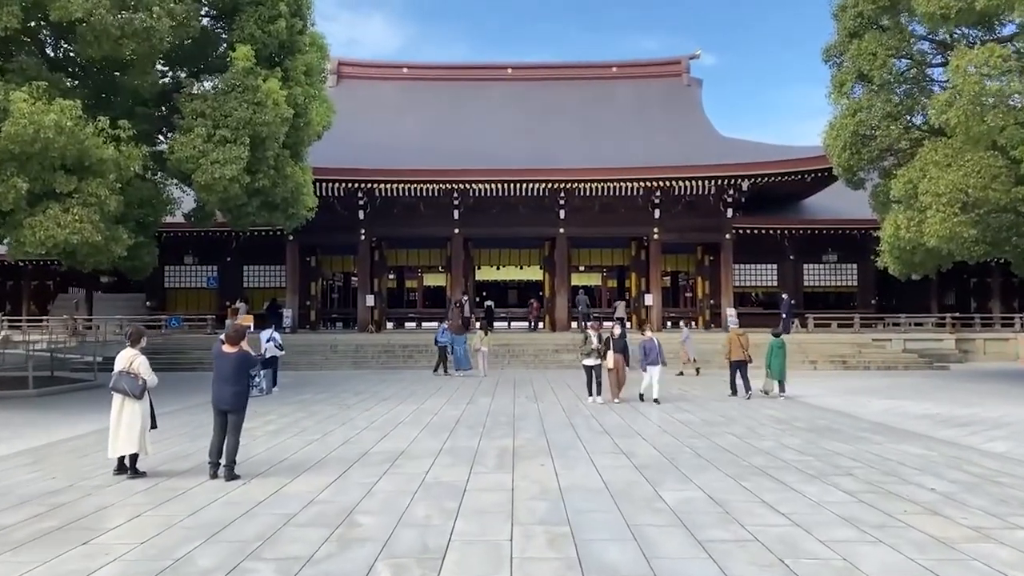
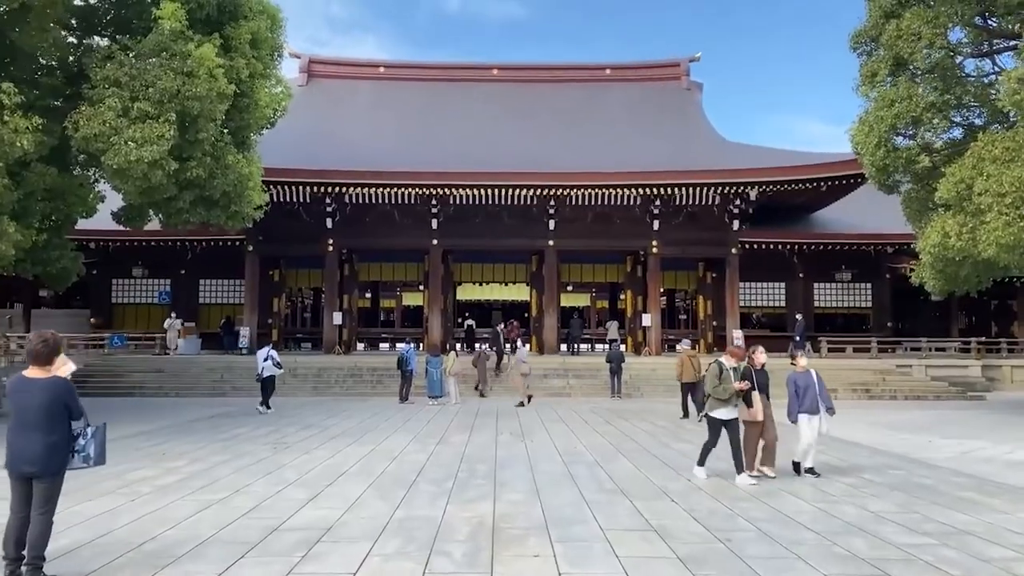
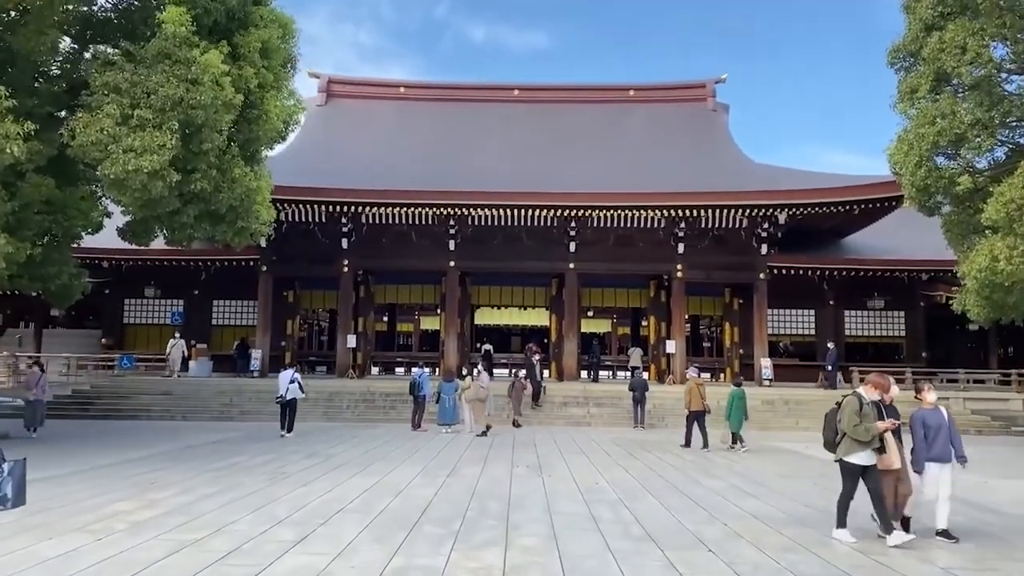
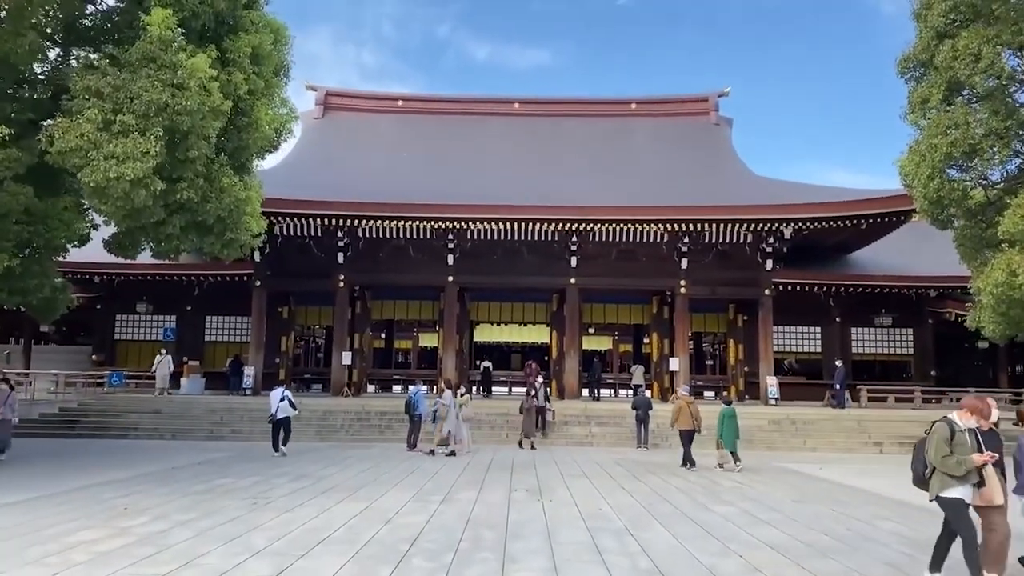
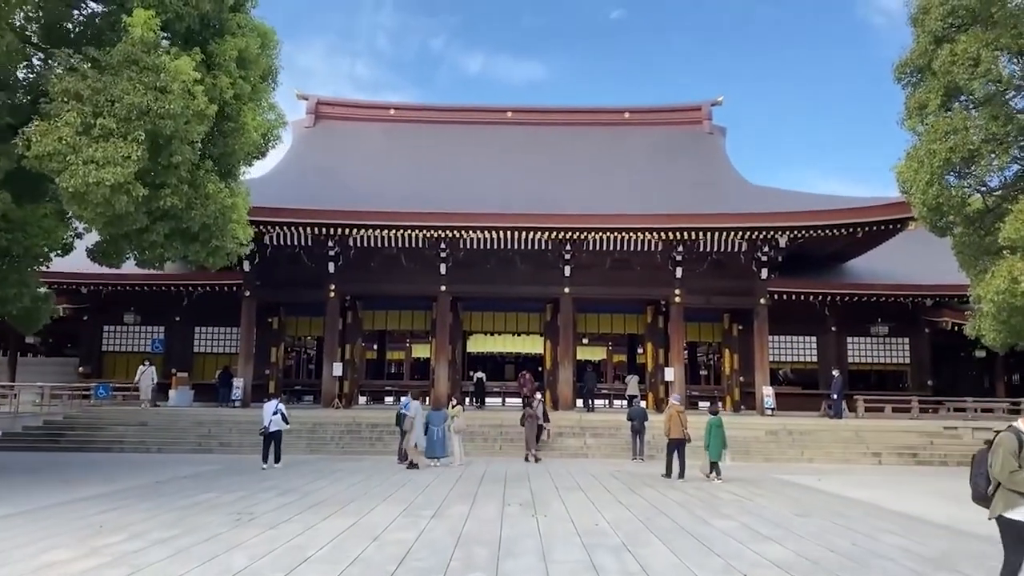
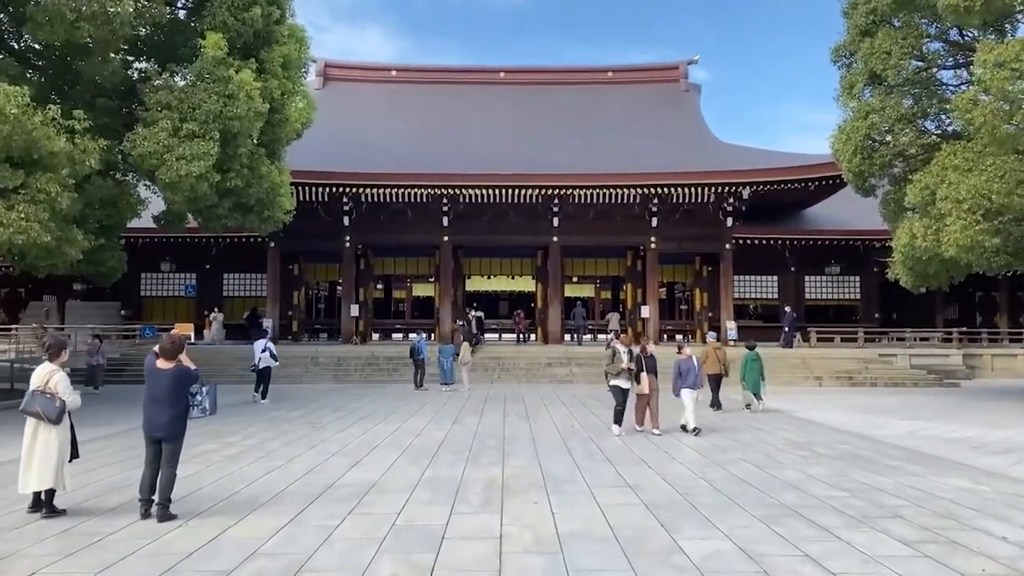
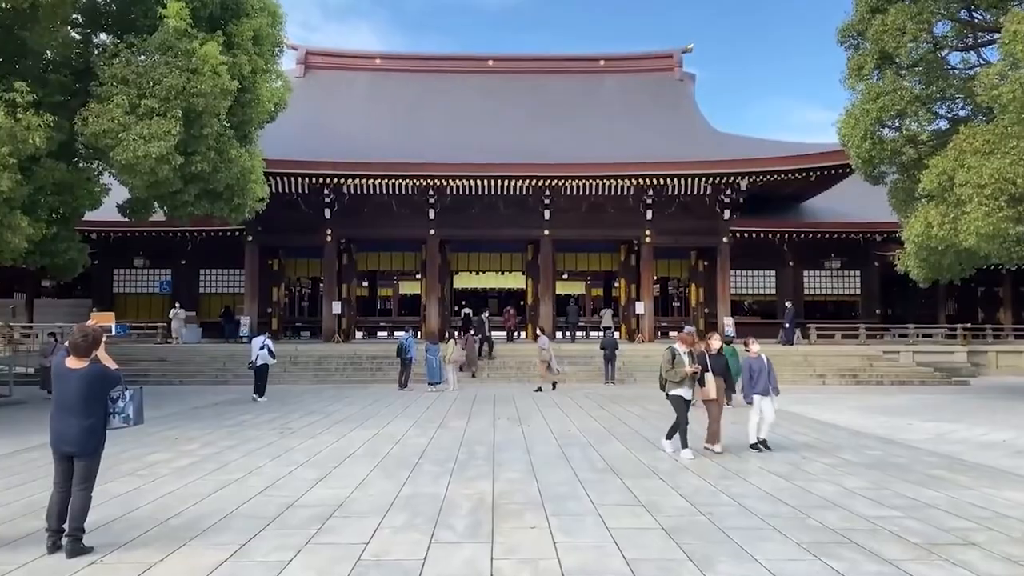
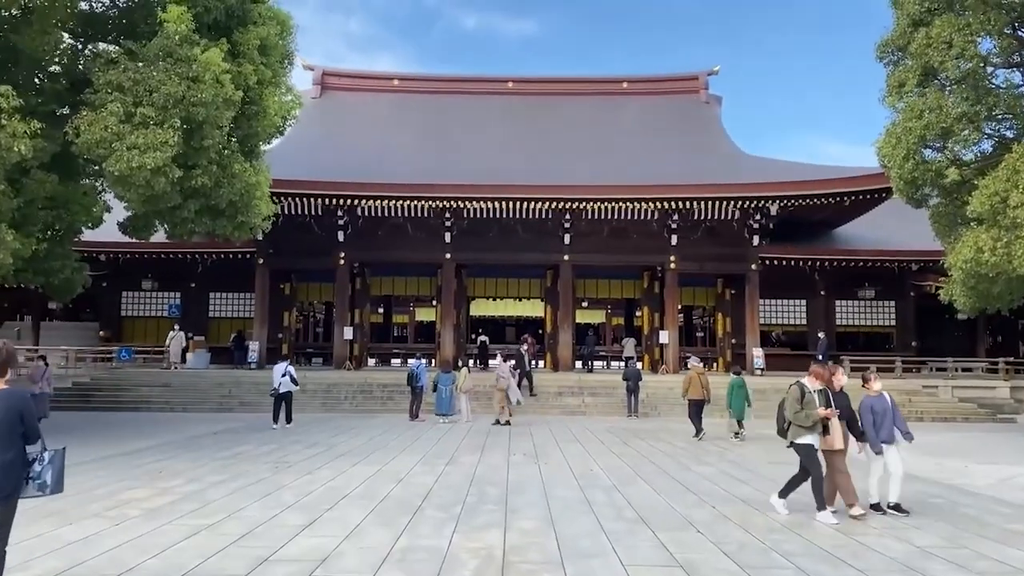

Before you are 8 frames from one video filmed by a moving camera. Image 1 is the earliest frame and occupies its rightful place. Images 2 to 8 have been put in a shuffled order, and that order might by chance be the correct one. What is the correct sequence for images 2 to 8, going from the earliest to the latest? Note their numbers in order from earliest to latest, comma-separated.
6, 7, 2, 8, 3, 4, 5
